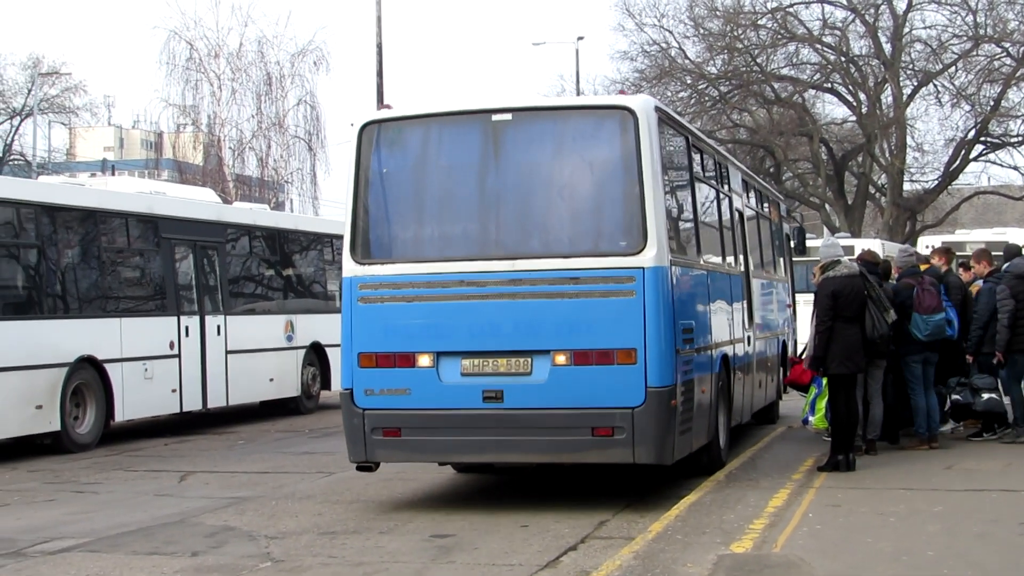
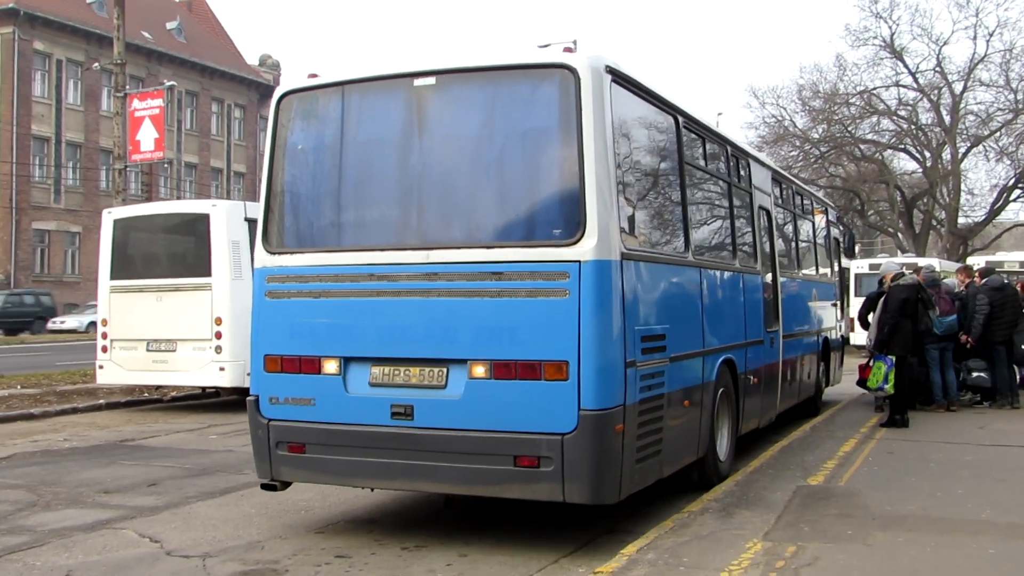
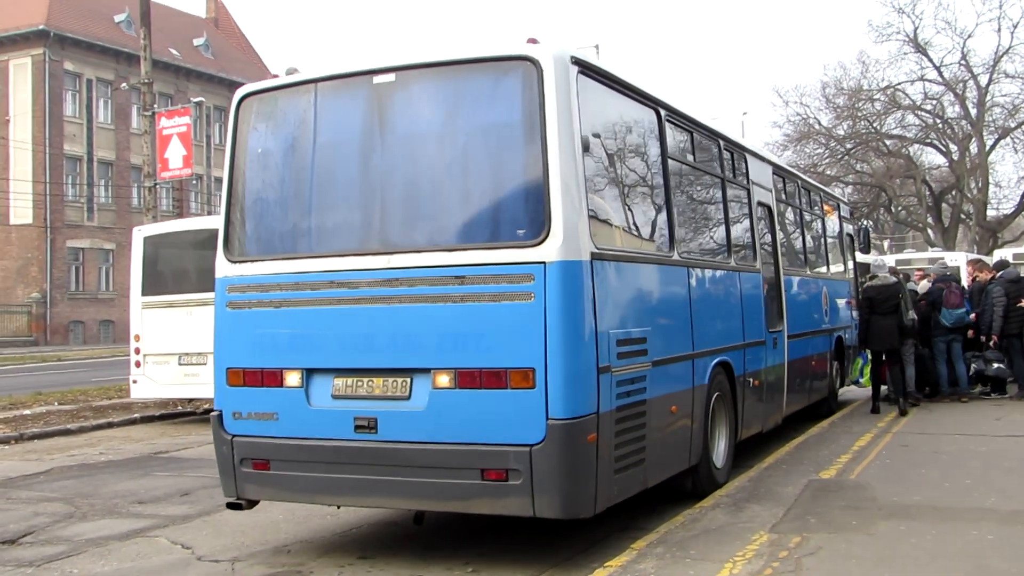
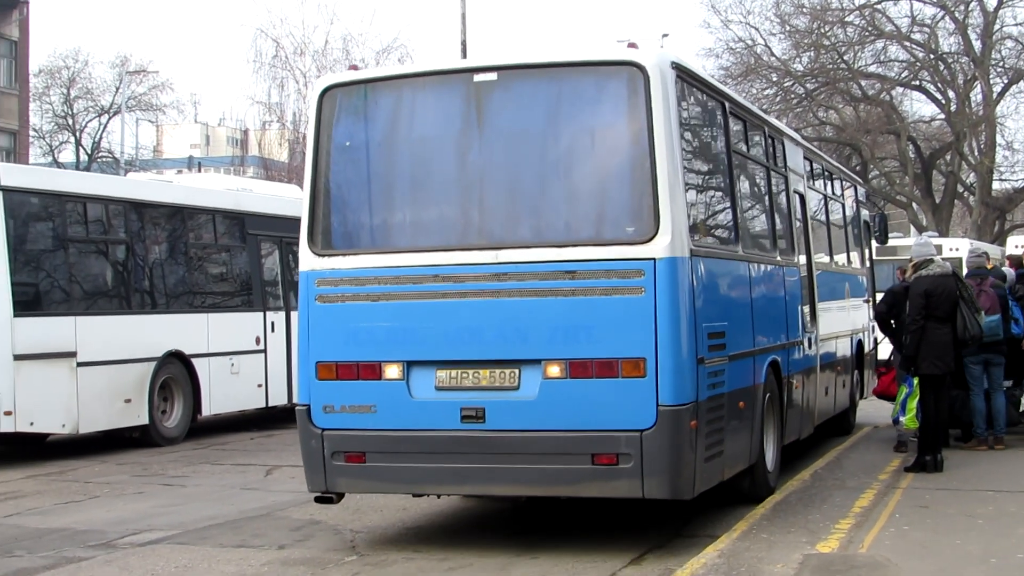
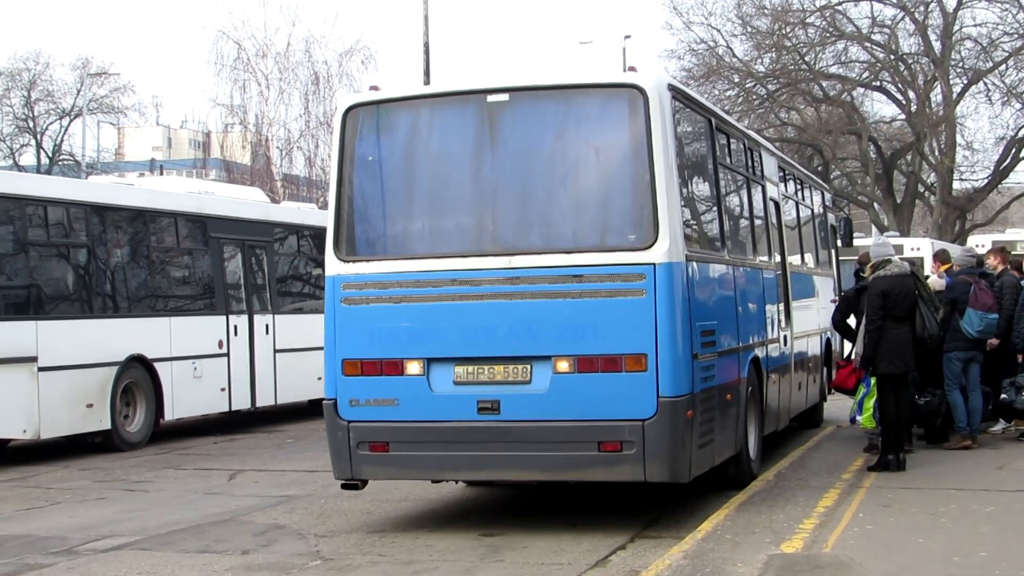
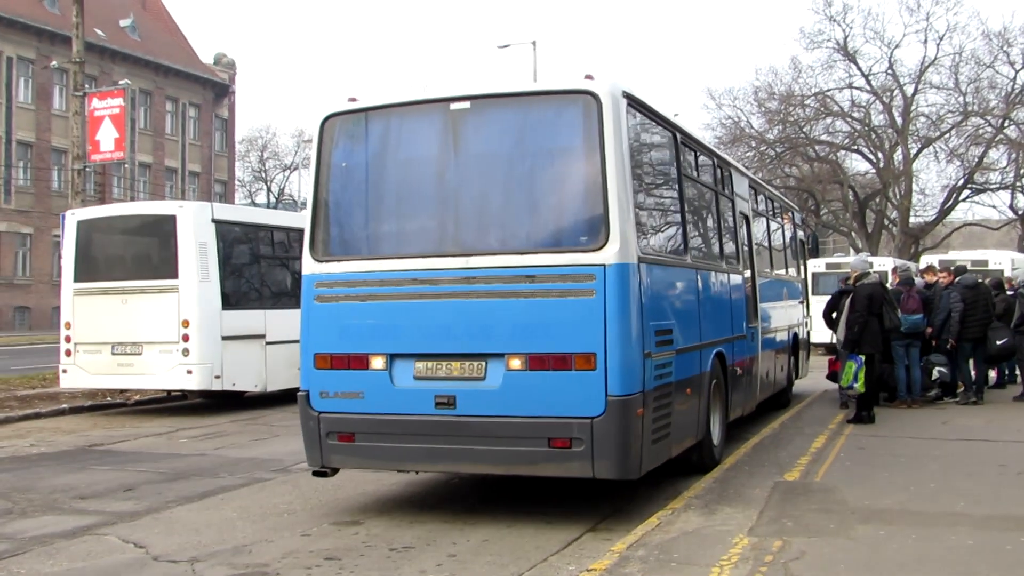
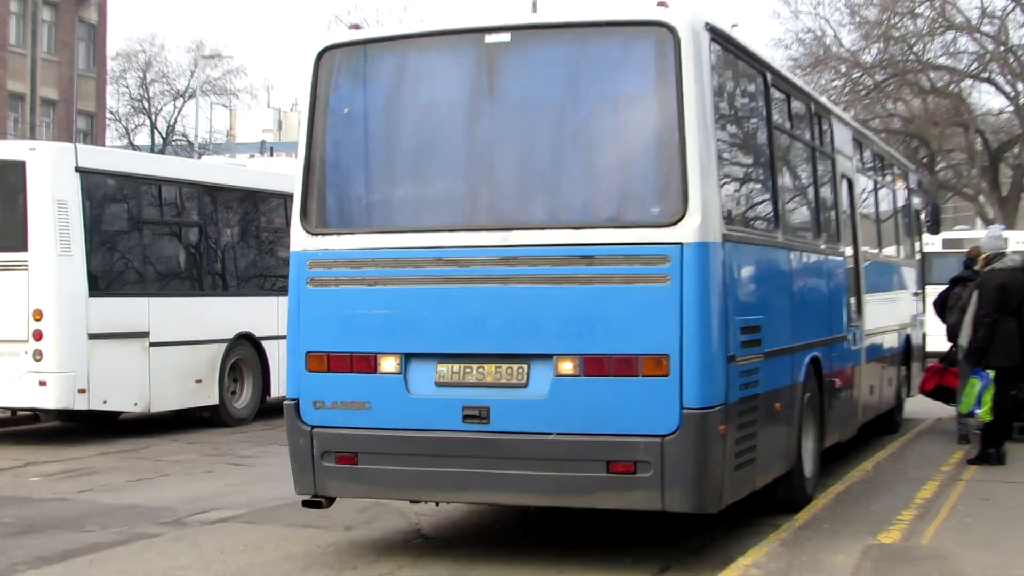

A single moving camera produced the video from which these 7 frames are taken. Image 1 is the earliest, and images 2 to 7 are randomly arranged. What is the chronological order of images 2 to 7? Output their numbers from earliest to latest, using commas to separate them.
5, 4, 7, 6, 2, 3
